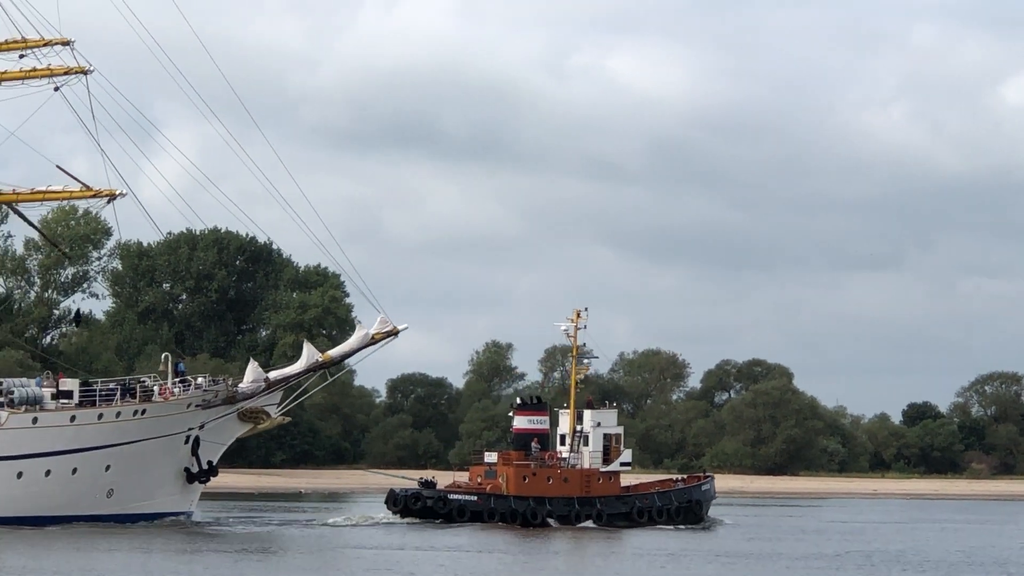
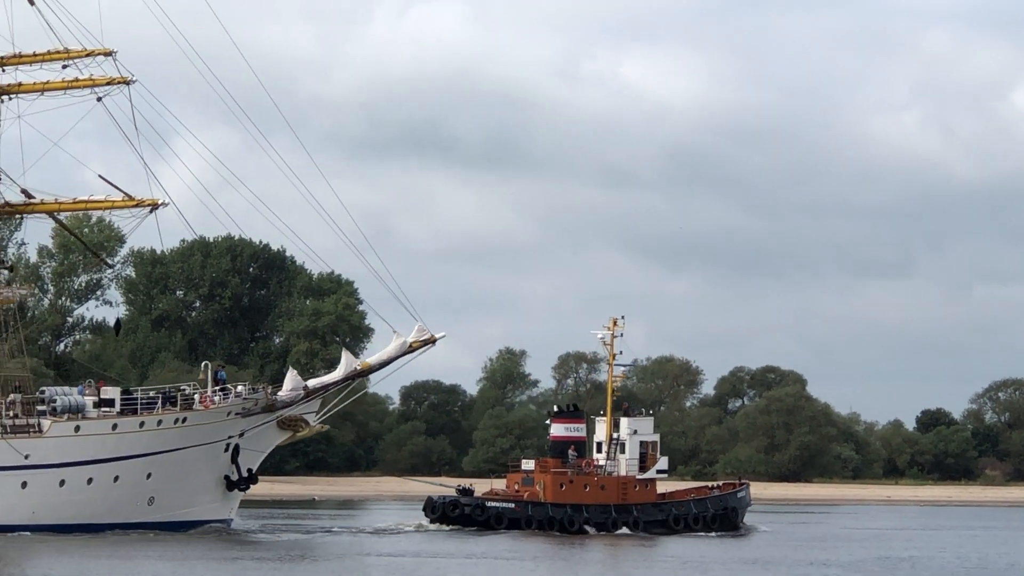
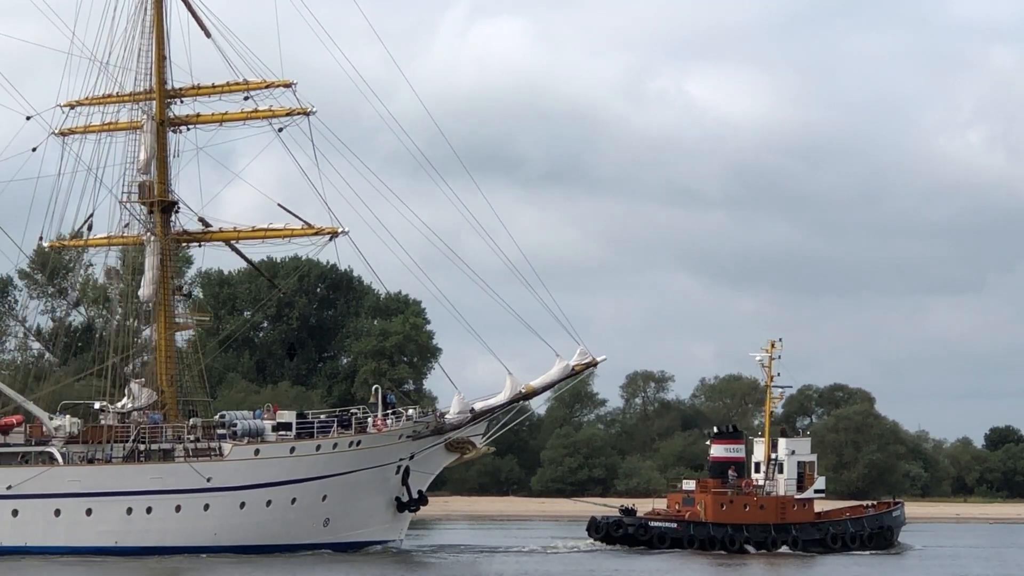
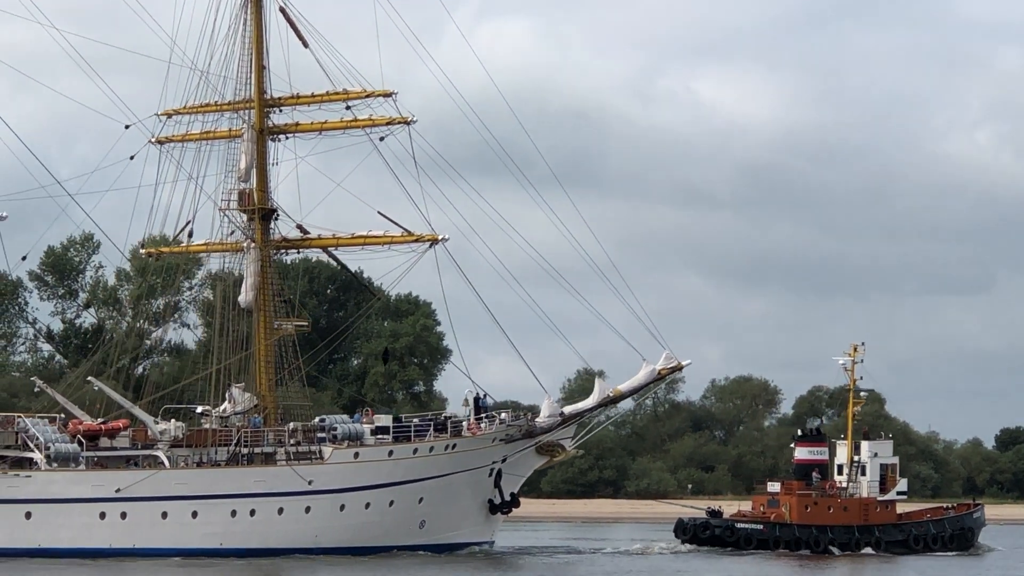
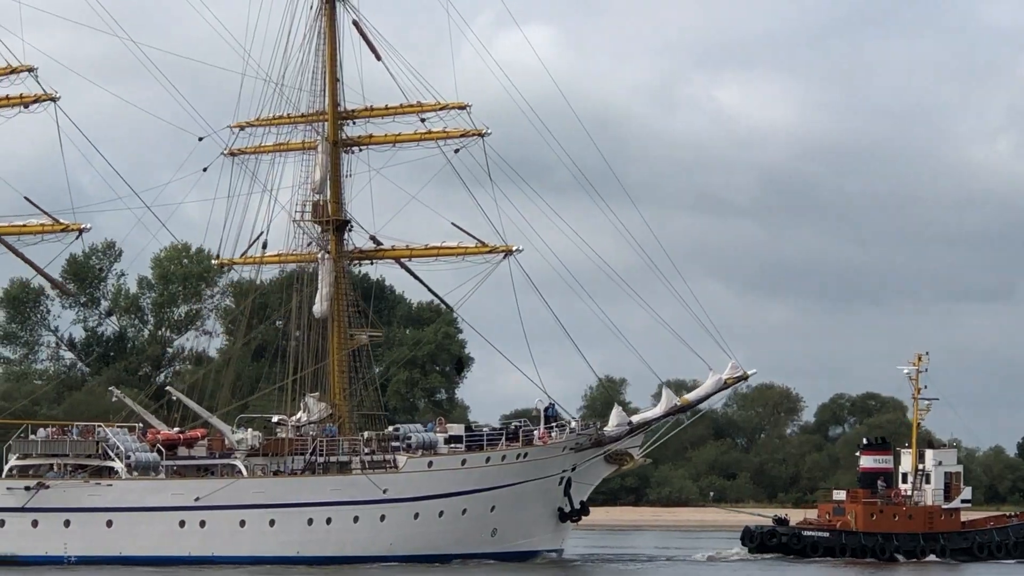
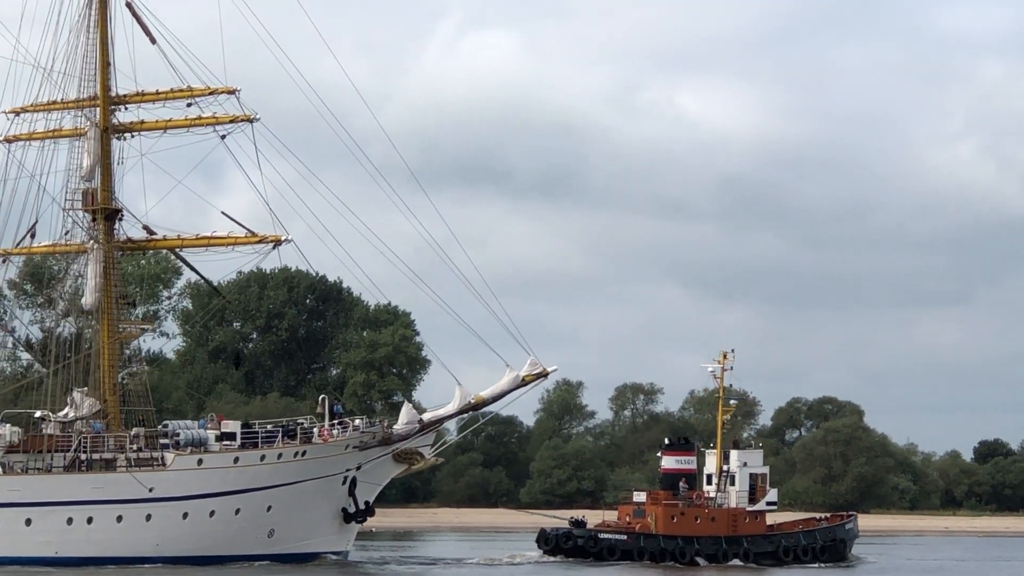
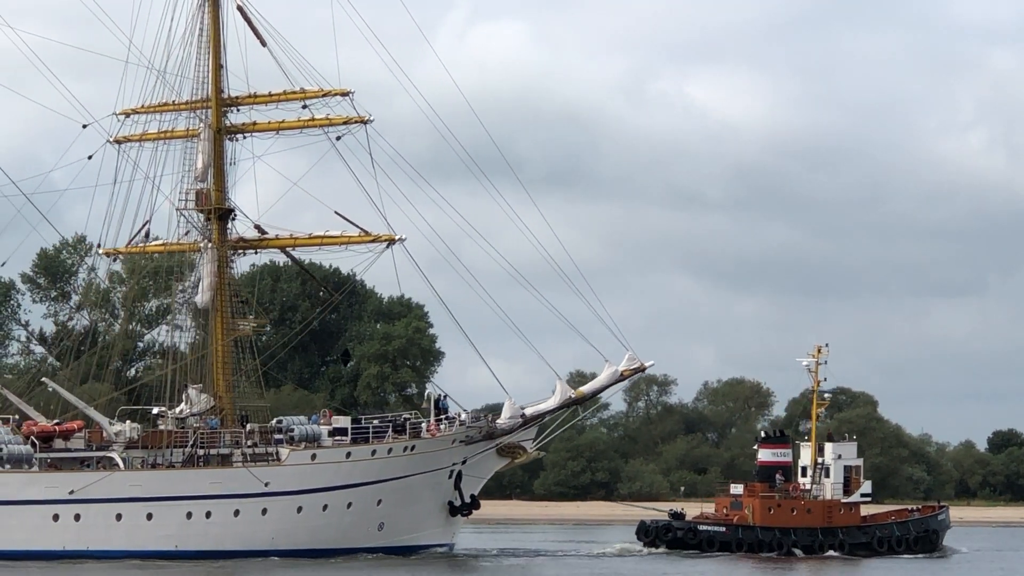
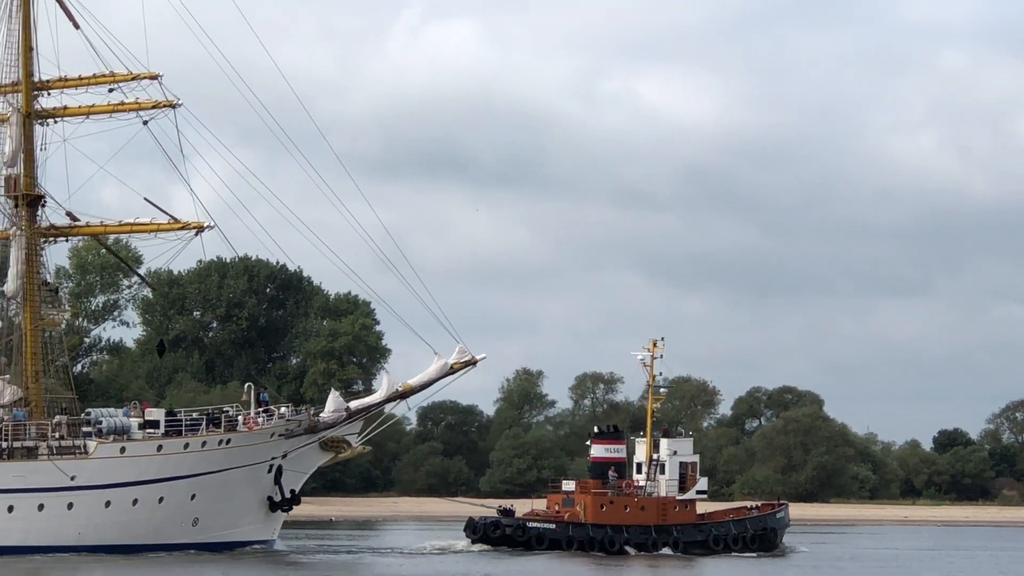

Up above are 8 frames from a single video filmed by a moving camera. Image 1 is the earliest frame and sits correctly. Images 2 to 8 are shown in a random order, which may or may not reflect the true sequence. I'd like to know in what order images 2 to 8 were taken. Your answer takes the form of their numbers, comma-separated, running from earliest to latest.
2, 8, 6, 3, 7, 4, 5
